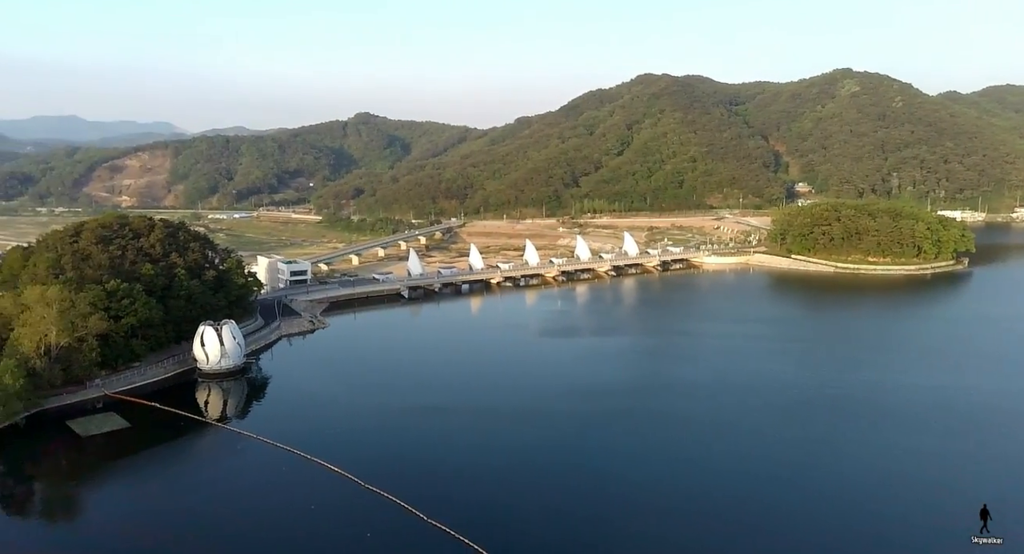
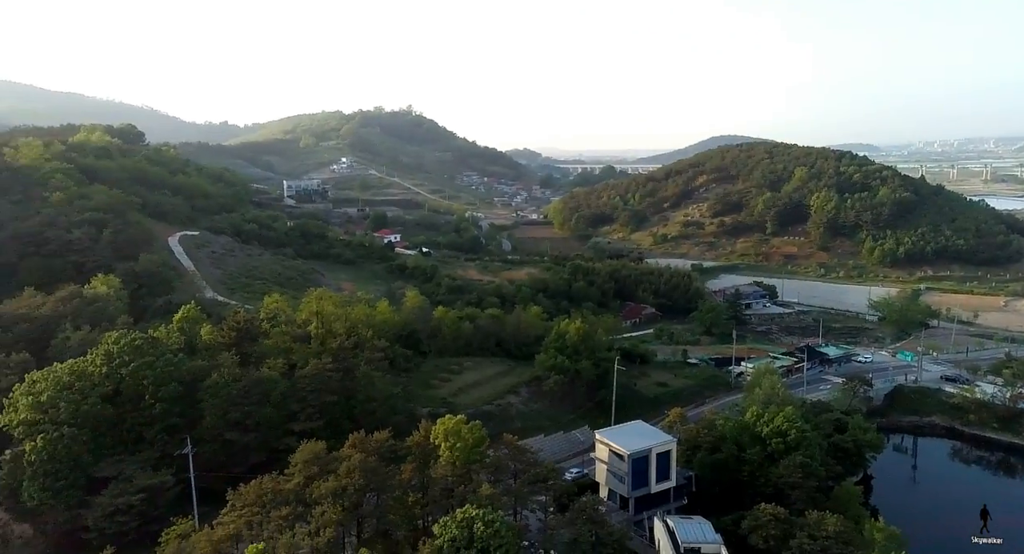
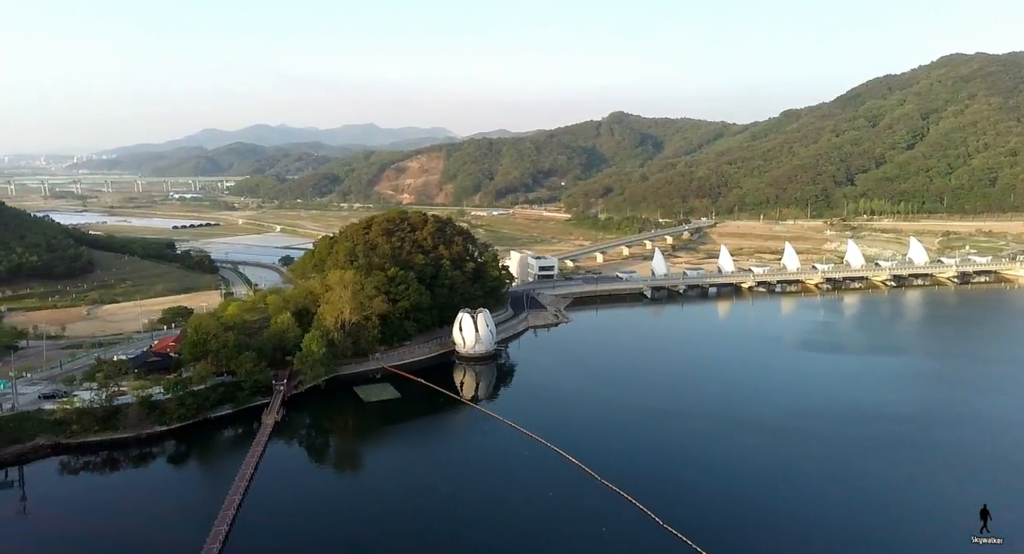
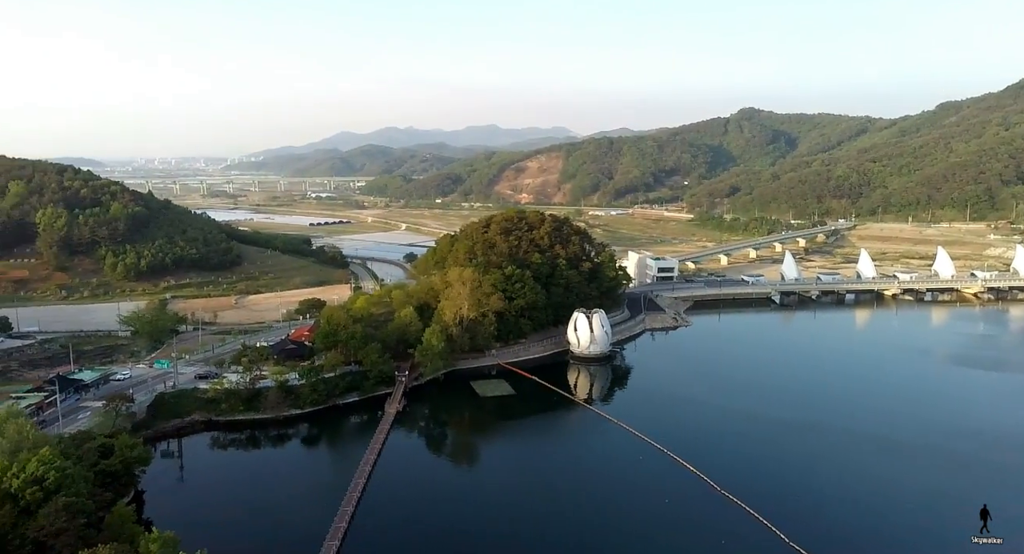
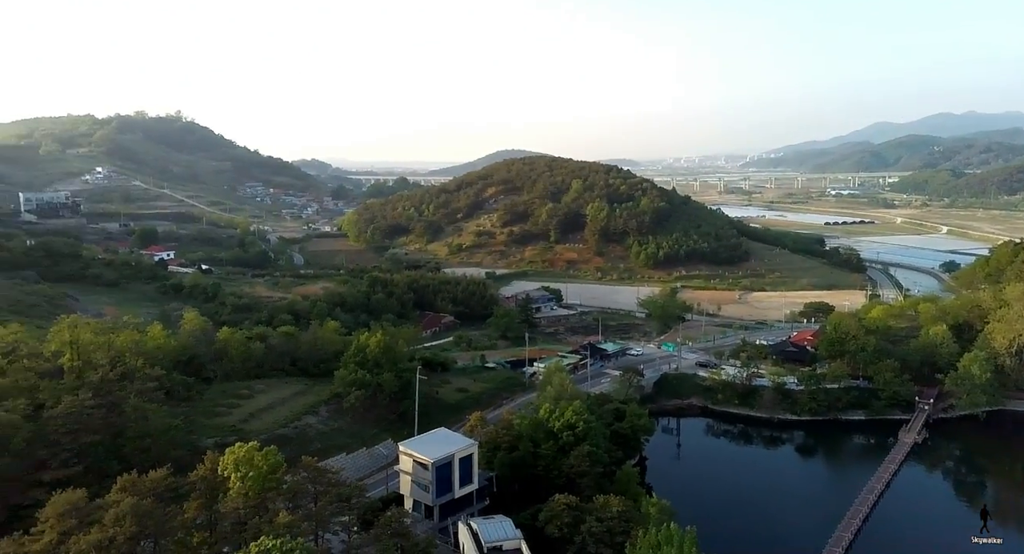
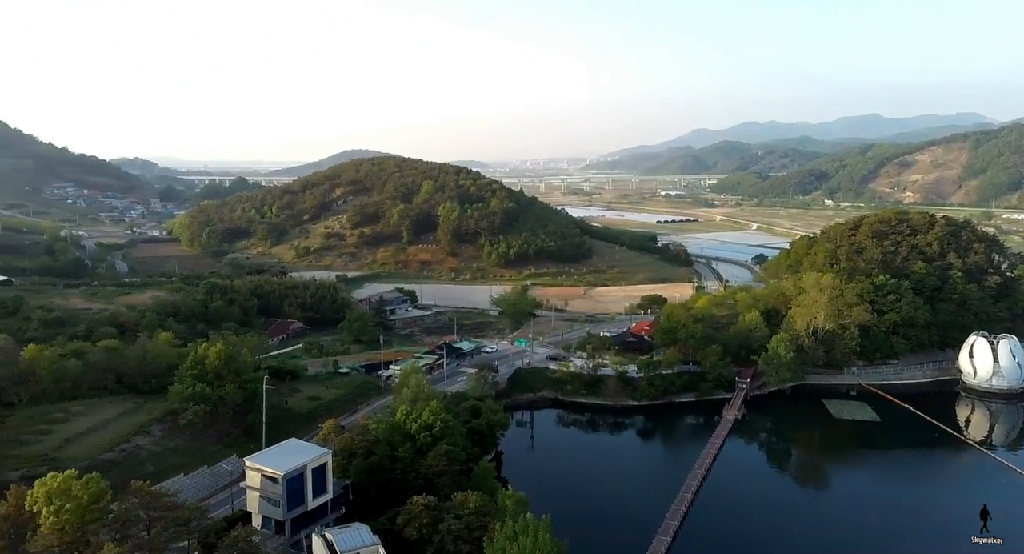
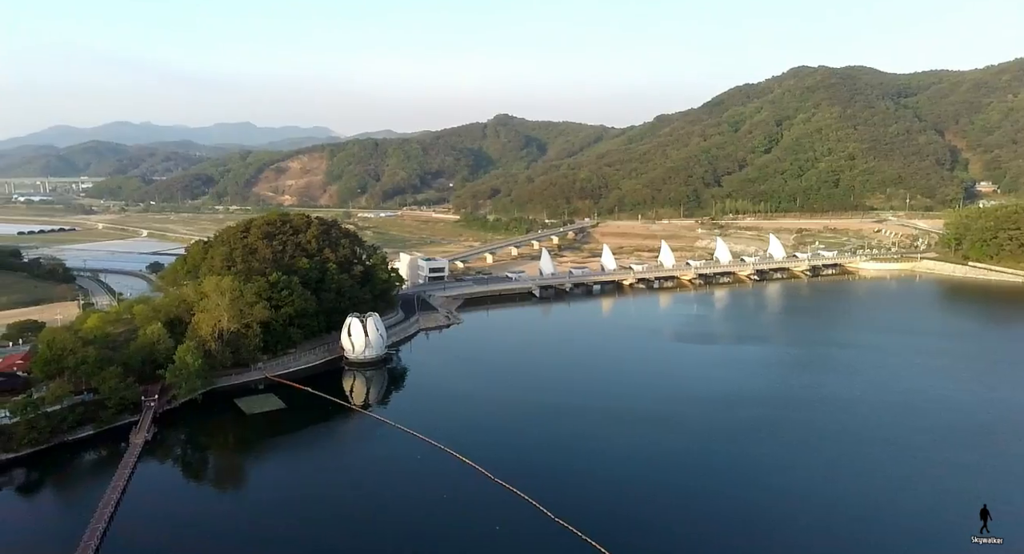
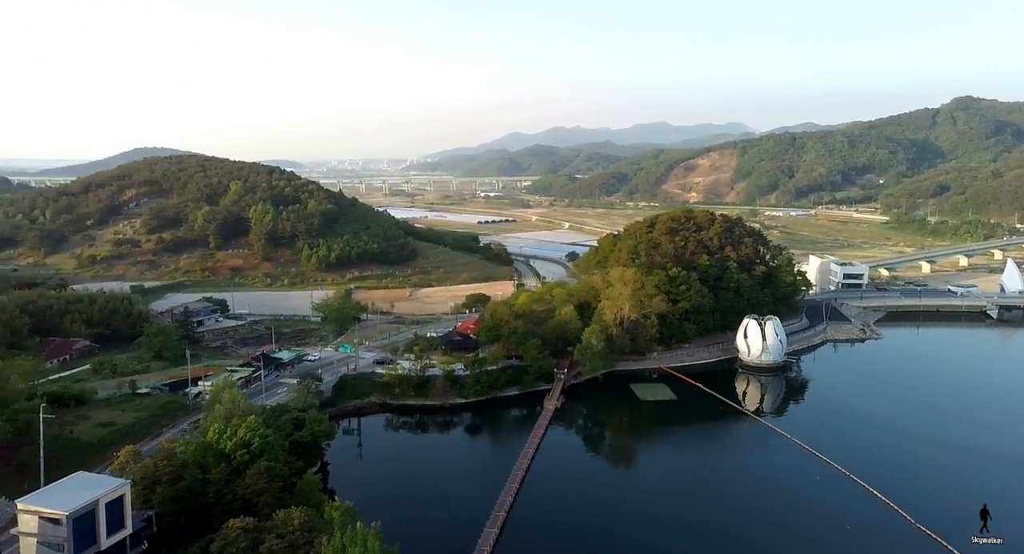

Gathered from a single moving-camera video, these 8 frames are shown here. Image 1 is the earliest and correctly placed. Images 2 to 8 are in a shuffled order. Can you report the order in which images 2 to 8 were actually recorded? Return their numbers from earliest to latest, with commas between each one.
7, 3, 4, 8, 6, 5, 2
